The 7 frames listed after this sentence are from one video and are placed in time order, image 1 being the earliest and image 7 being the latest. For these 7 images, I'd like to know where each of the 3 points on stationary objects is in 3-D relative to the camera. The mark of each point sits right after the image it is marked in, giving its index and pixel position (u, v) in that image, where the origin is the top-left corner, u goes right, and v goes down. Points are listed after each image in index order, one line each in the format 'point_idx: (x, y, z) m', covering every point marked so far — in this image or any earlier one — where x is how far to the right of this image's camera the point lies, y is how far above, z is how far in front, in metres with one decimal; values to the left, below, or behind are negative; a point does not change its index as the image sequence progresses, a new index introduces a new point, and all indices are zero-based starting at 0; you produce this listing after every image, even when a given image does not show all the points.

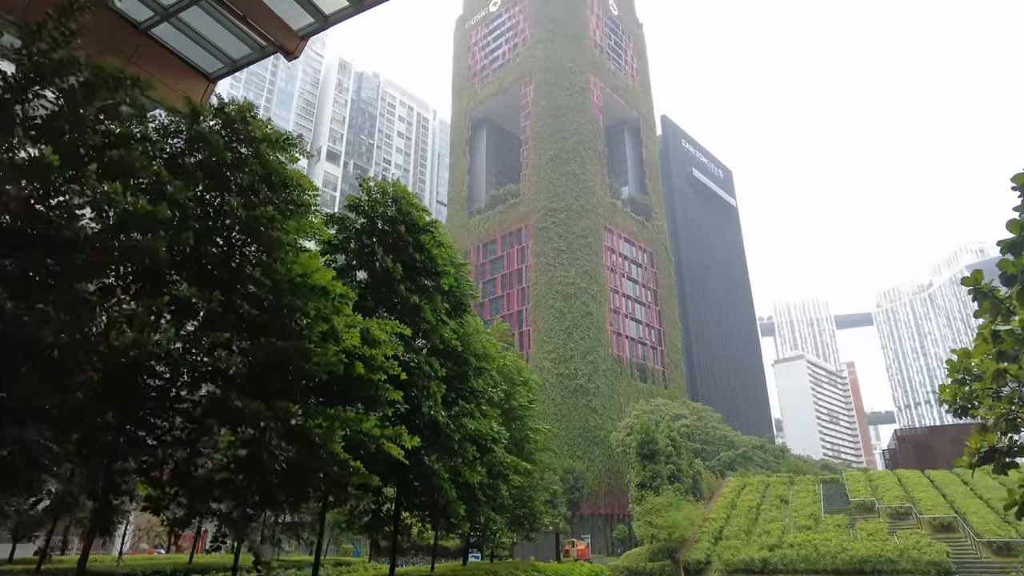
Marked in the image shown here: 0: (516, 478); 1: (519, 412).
0: (+0.1, -4.5, +15.5) m
1: (+0.3, -3.4, +17.9) m
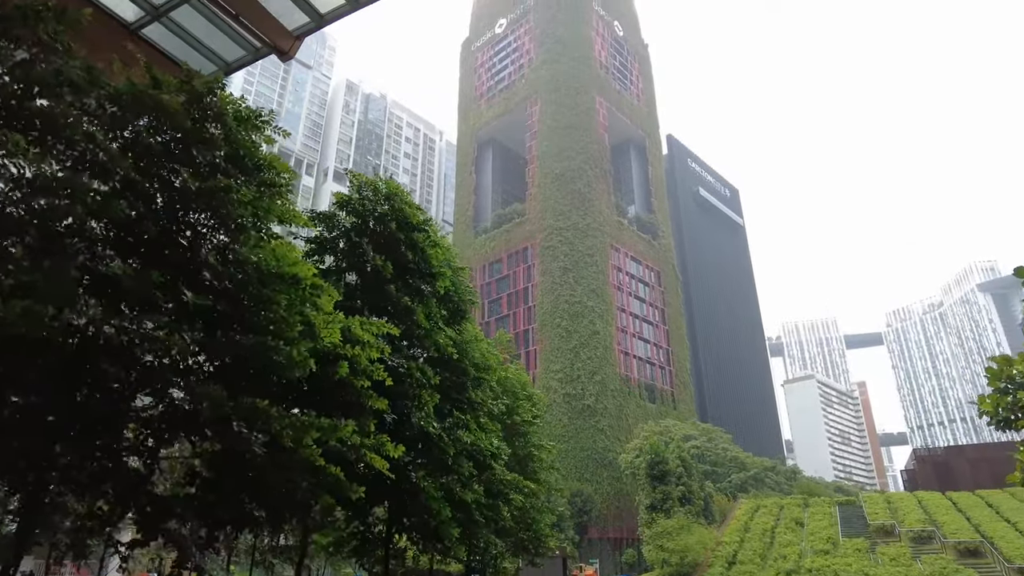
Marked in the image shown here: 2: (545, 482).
0: (+0.2, -4.7, +14.7) m
1: (+0.4, -3.7, +17.1) m
2: (+1.0, -5.5, +18.4) m
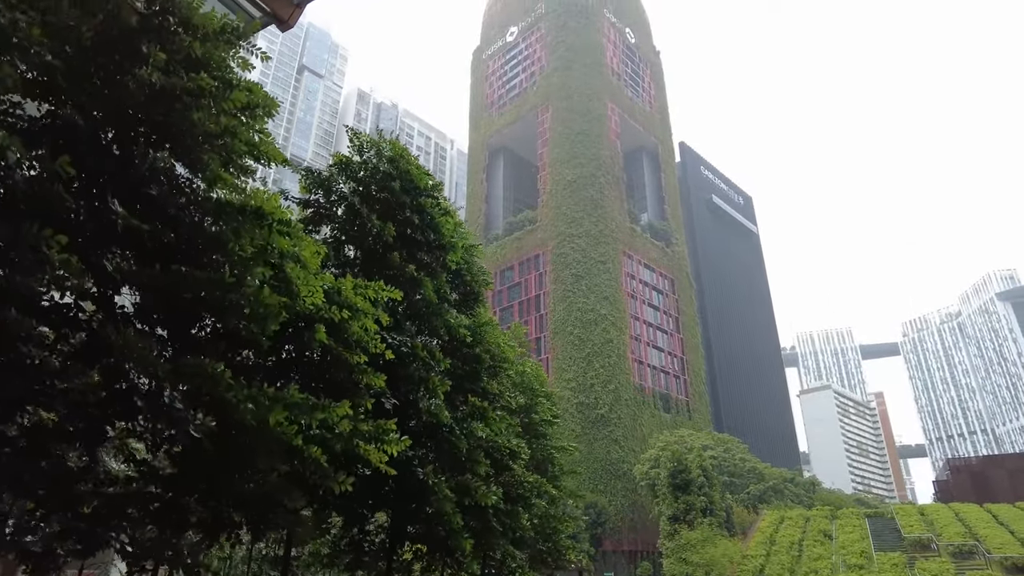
0: (+0.5, -4.5, +13.5) m
1: (+0.8, -3.5, +15.9) m
2: (+1.4, -5.3, +17.2) m
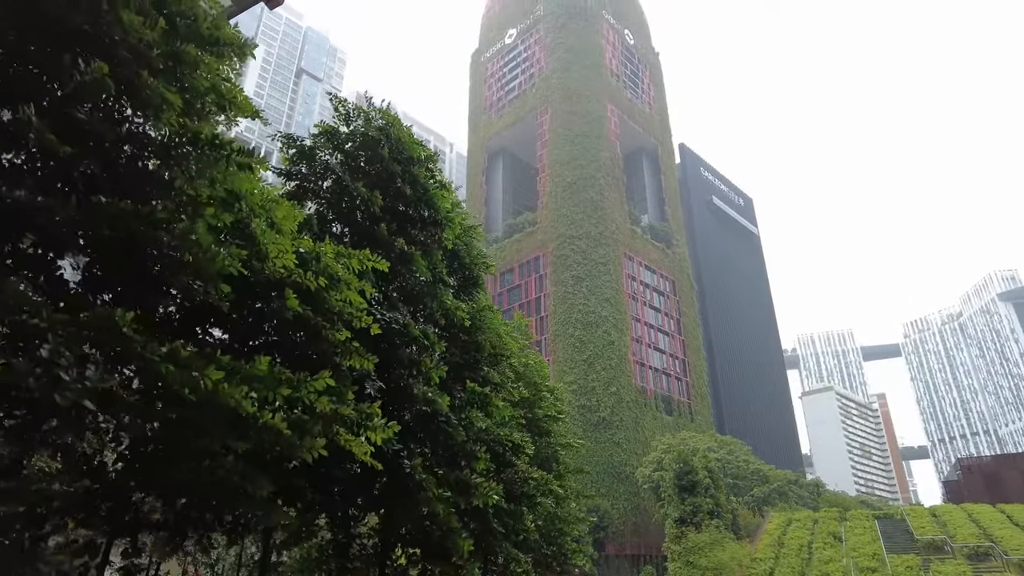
0: (+0.6, -4.3, +12.8) m
1: (+0.8, -3.3, +15.3) m
2: (+1.4, -5.1, +16.5) m
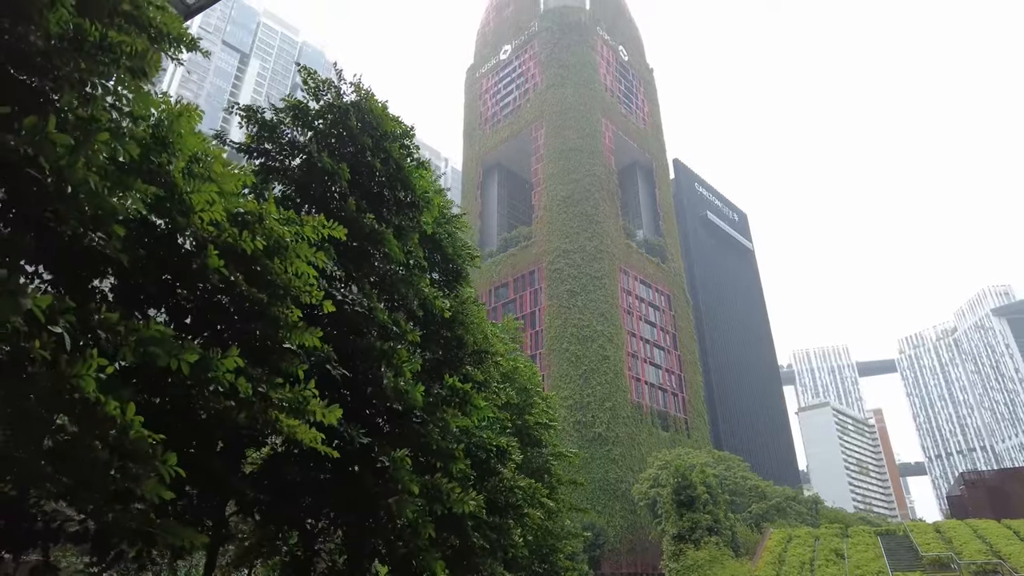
0: (+0.4, -4.3, +12.1) m
1: (+0.6, -3.4, +14.6) m
2: (+1.2, -5.3, +15.8) m
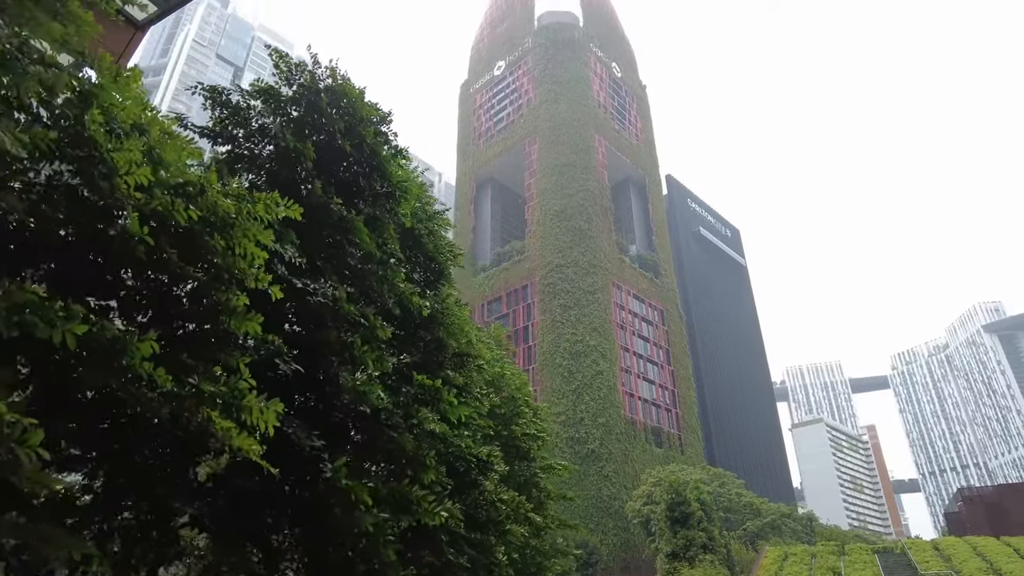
0: (+0.2, -4.4, +11.6) m
1: (+0.3, -3.6, +14.1) m
2: (+1.0, -5.5, +15.2) m
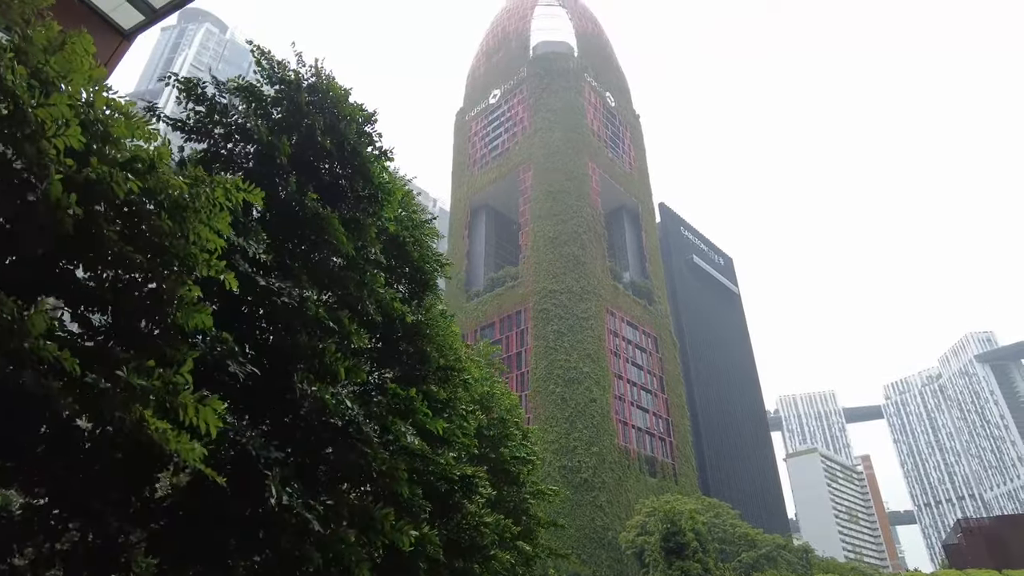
0: (0.0, -4.8, +11.0) m
1: (+0.1, -4.0, +13.6) m
2: (+0.7, -5.9, +14.6) m
